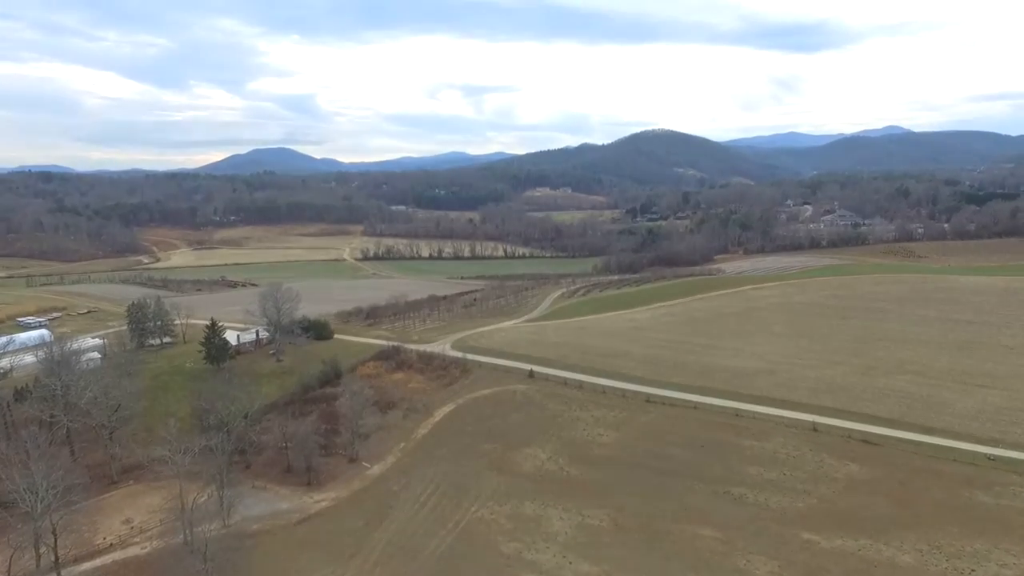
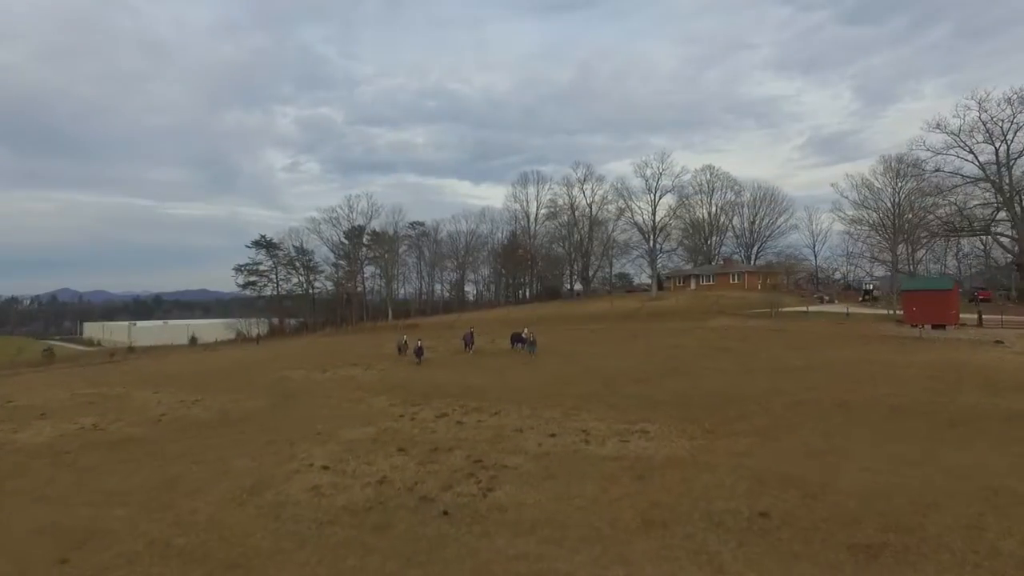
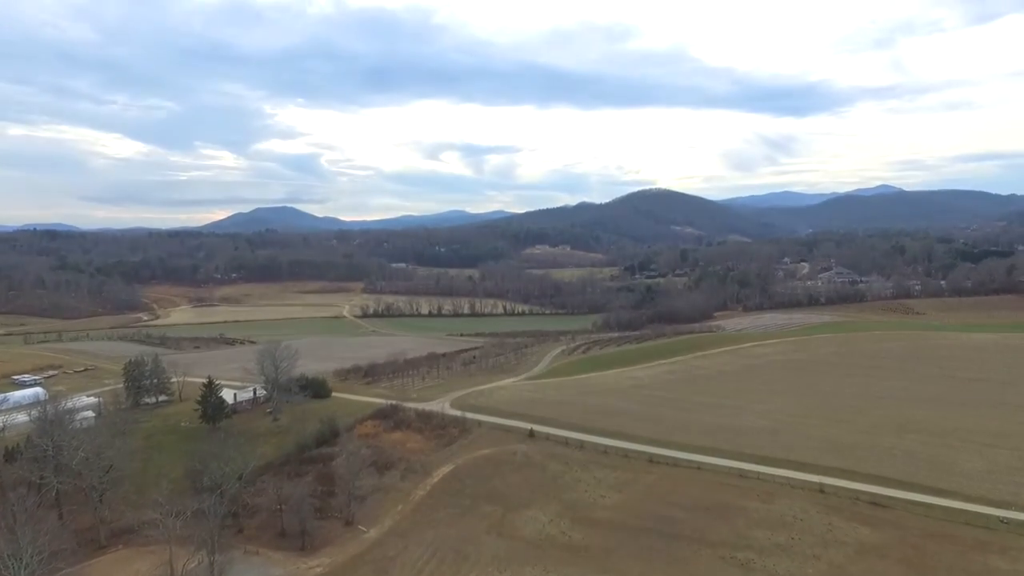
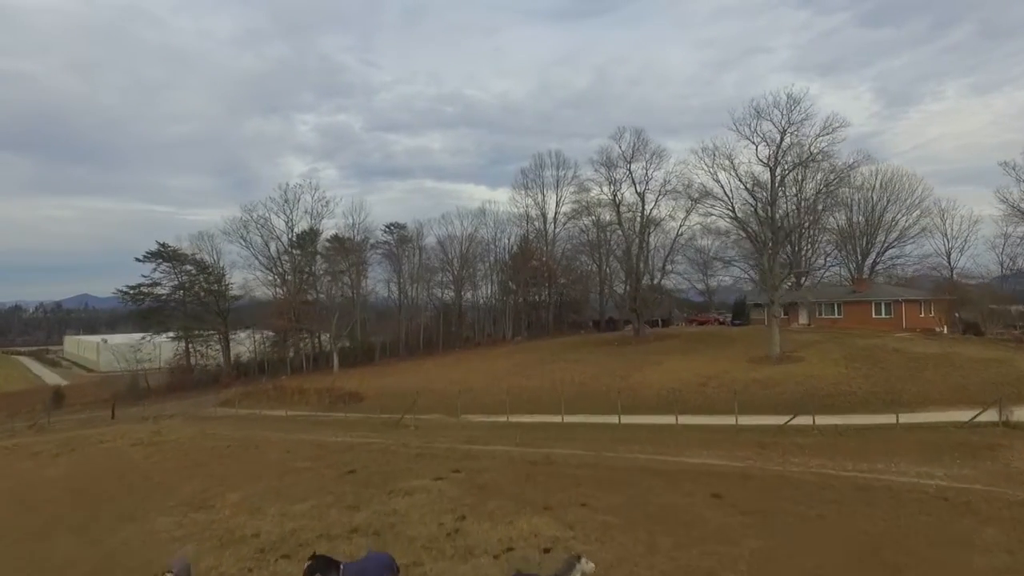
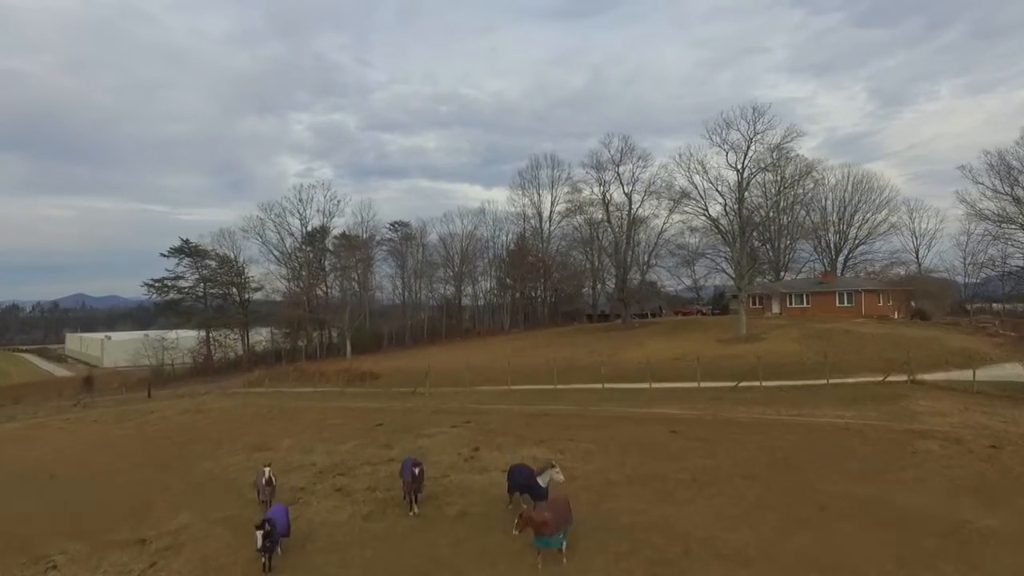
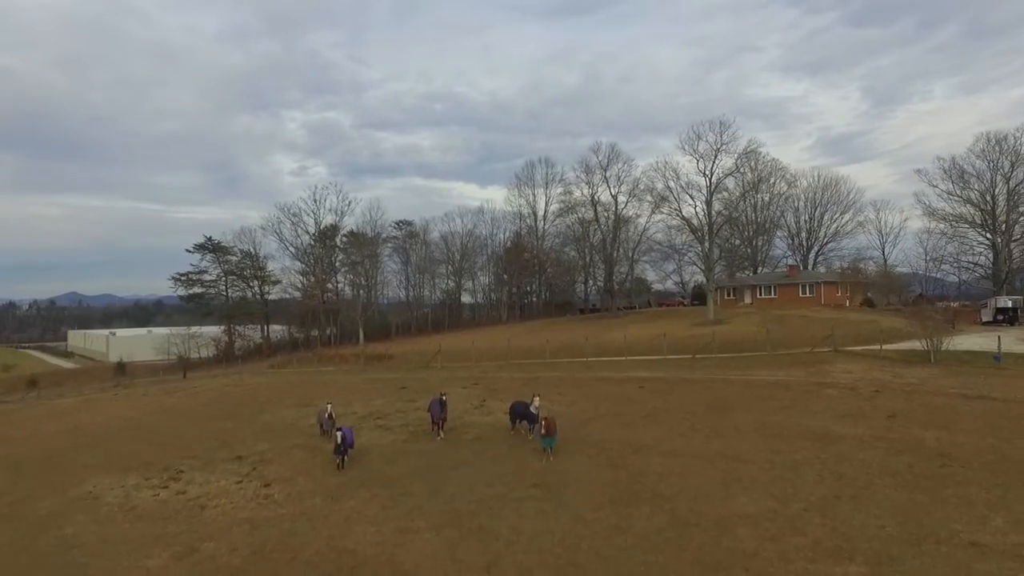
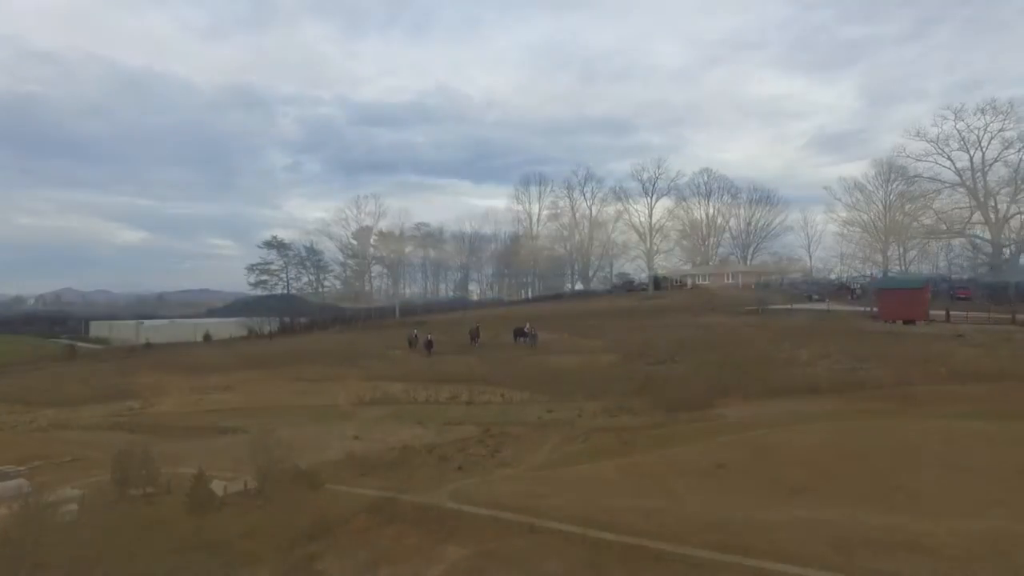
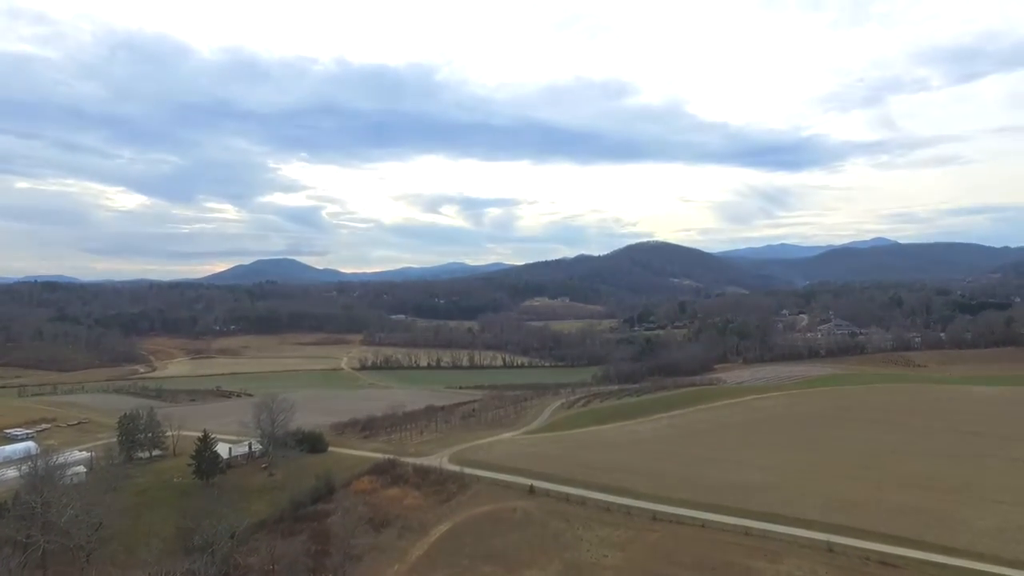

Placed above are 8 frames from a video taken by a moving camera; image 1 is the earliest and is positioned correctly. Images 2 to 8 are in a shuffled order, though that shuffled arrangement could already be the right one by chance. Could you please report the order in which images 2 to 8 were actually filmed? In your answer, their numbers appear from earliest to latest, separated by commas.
3, 8, 7, 2, 6, 5, 4
